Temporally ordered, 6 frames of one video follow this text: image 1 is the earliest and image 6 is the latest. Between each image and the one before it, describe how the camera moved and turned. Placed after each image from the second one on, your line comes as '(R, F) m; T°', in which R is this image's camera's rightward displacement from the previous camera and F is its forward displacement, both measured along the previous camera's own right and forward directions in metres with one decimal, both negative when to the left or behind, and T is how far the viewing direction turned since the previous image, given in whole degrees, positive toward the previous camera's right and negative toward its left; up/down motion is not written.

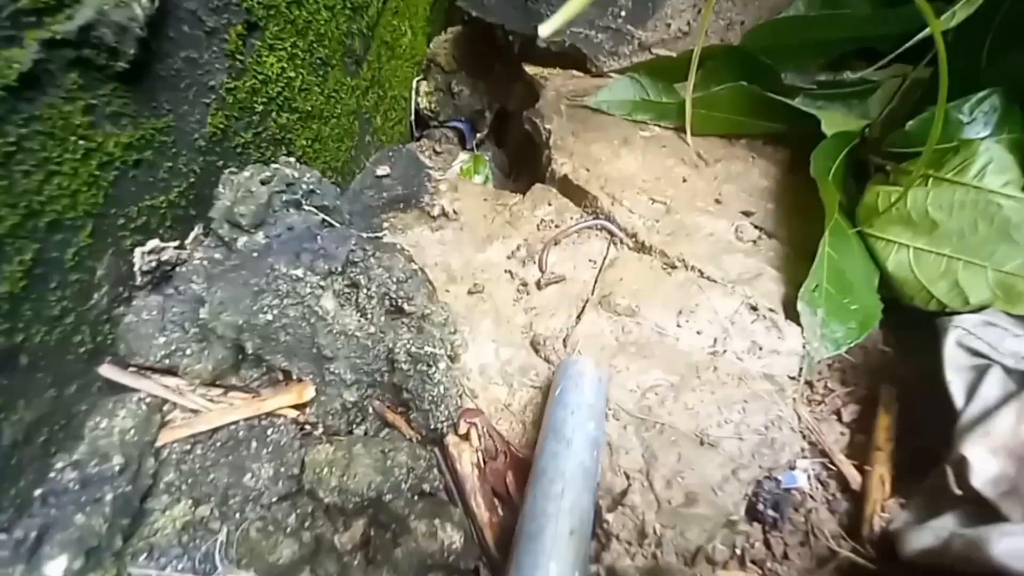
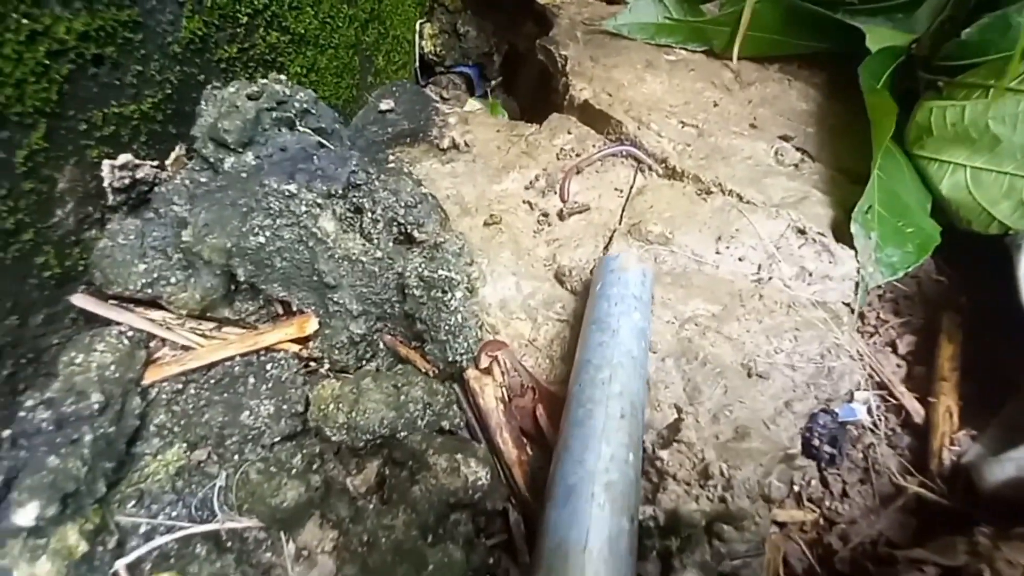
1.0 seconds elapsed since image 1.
(0.0, 0.0) m; -1°
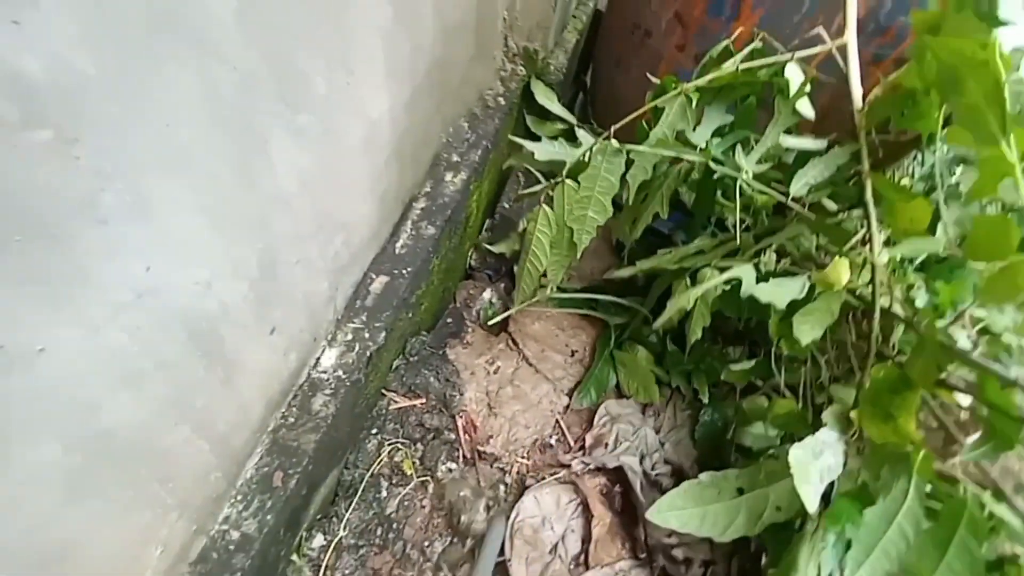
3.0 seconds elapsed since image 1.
(+0.1, -1.4) m; -2°
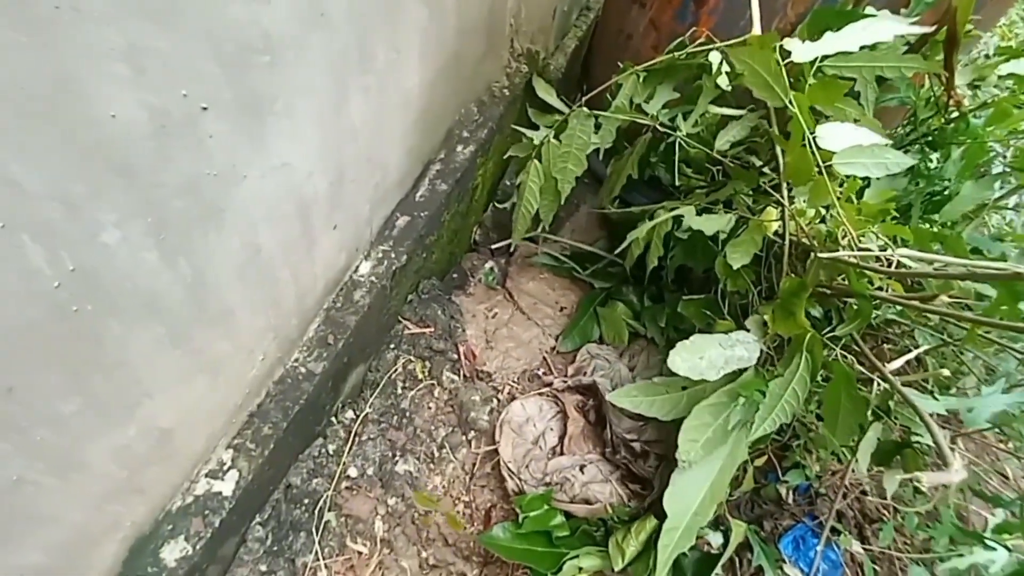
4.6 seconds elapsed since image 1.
(0.0, -0.4) m; 0°
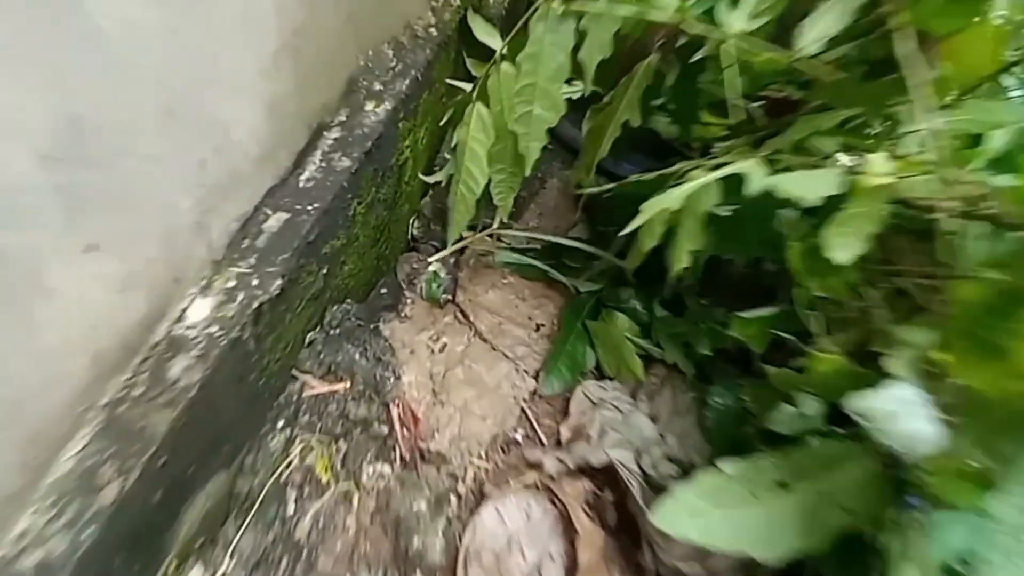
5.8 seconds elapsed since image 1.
(0.0, +0.8) m; +2°
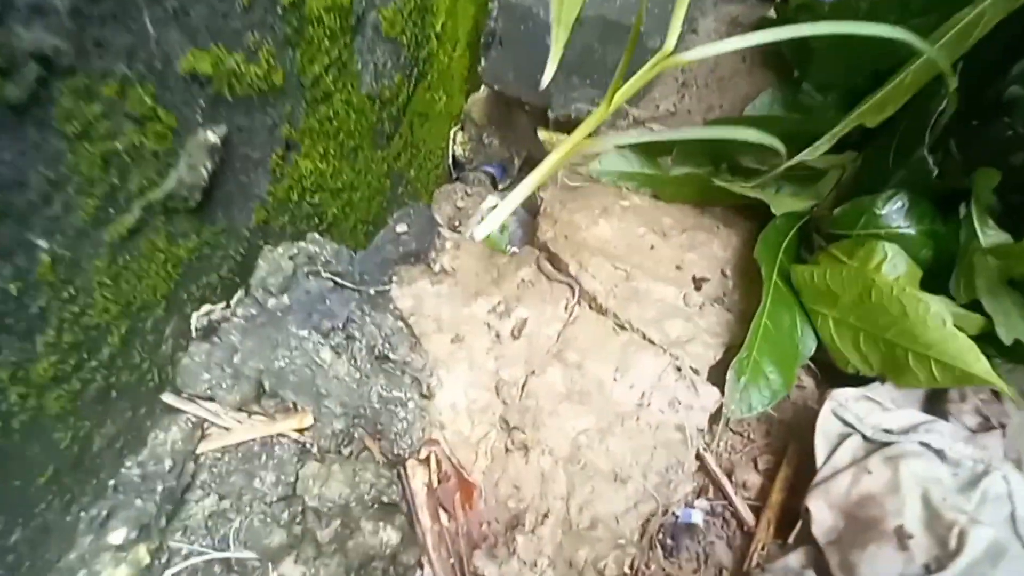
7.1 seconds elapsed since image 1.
(-0.1, +0.8) m; -2°
